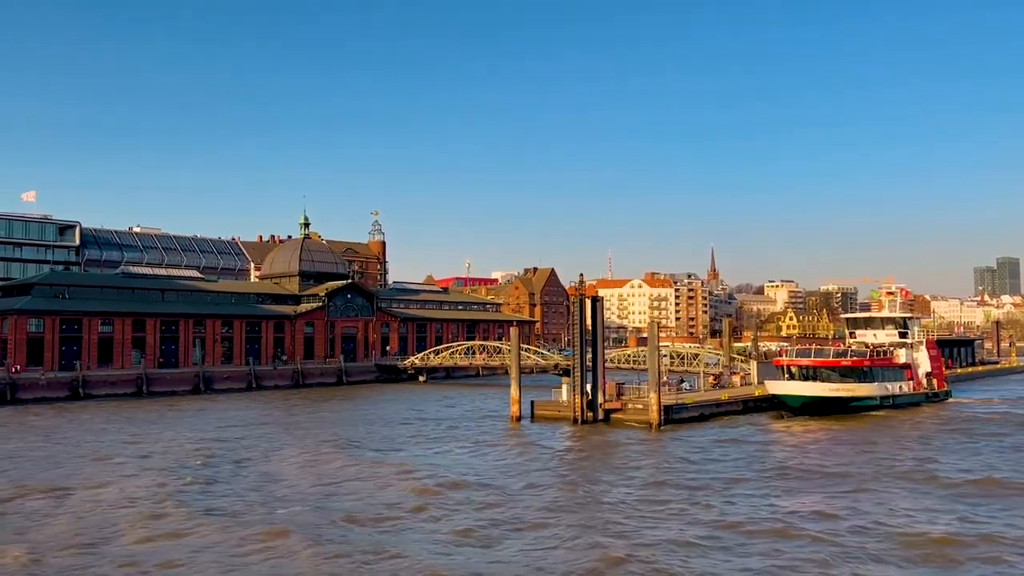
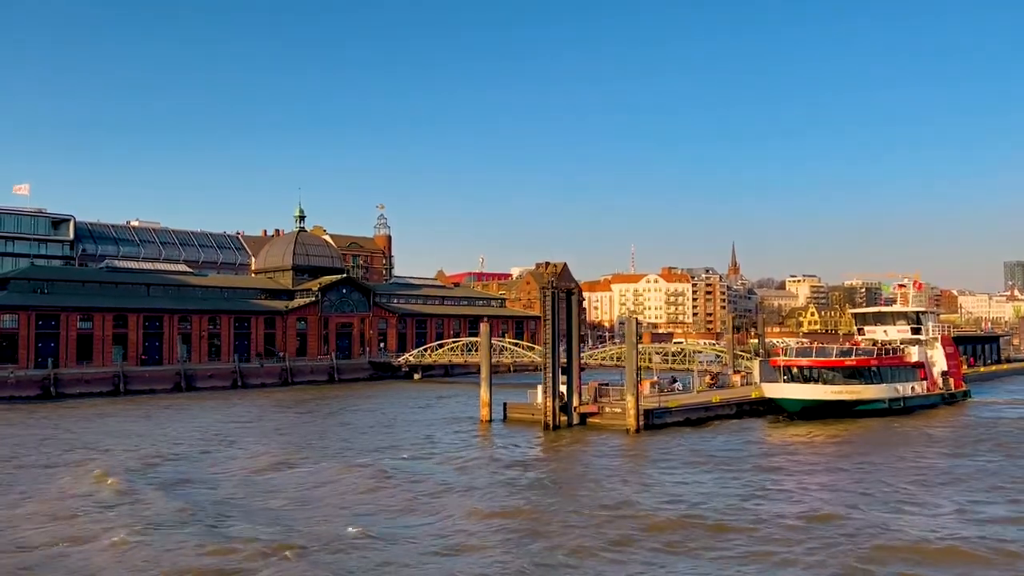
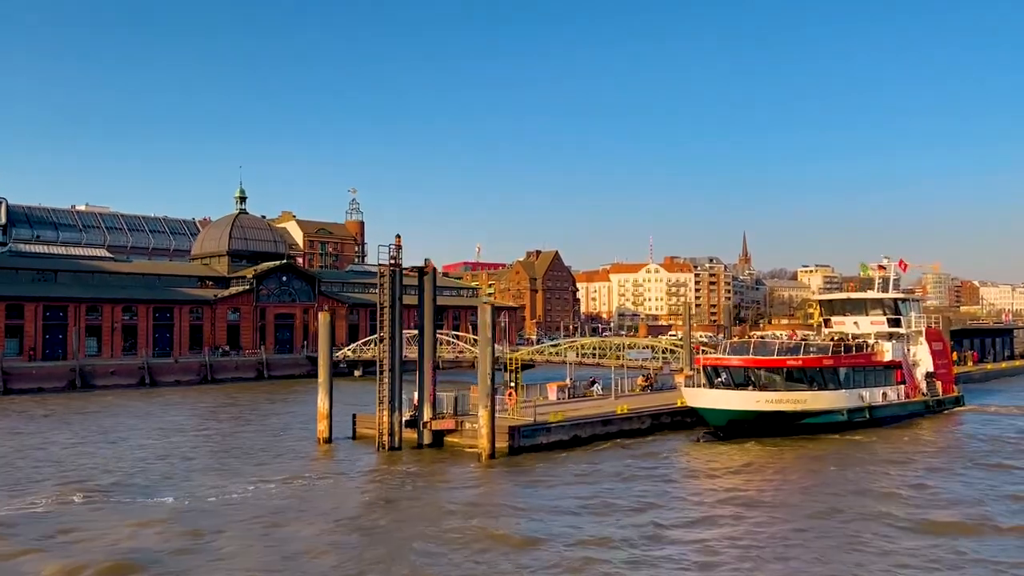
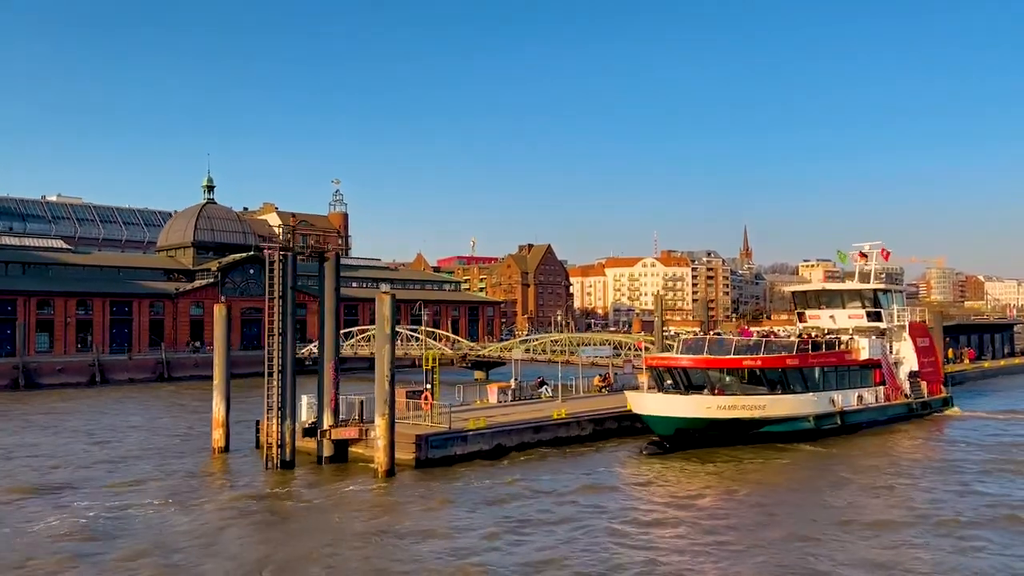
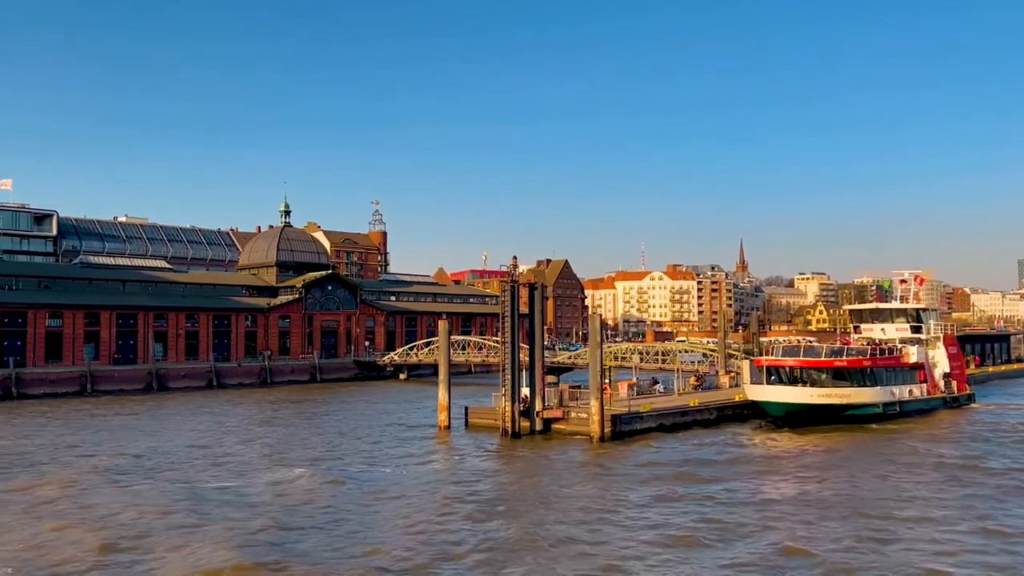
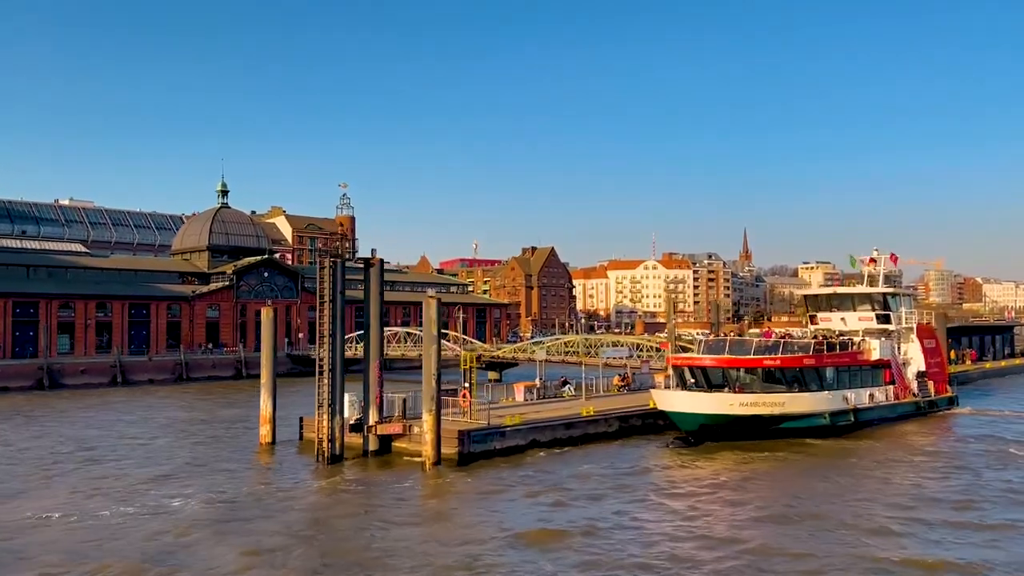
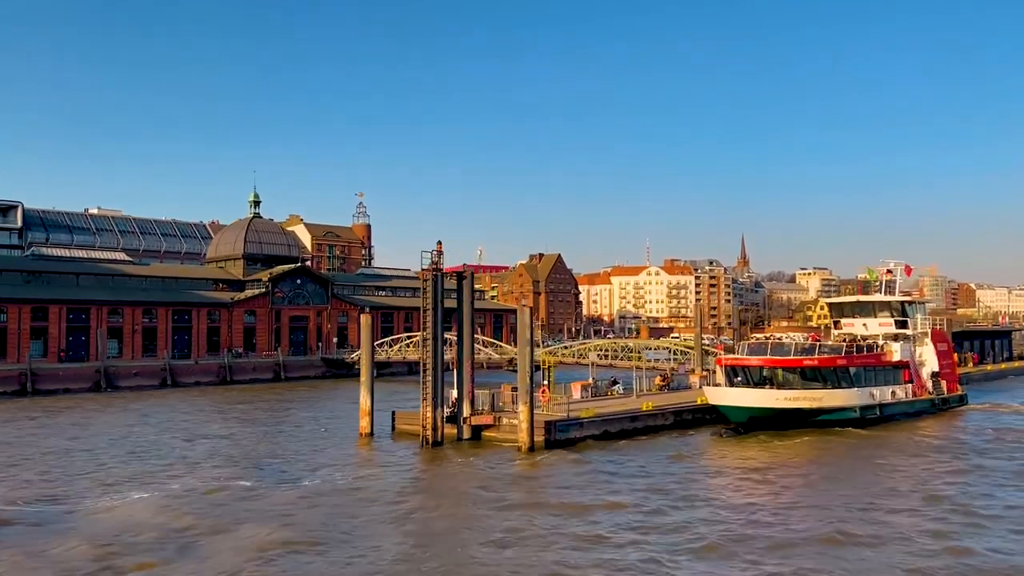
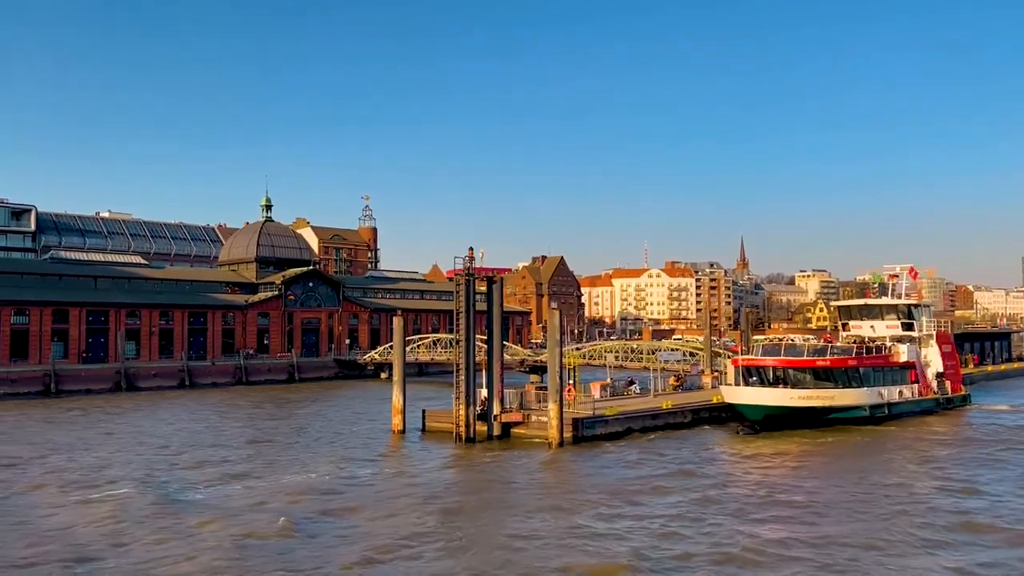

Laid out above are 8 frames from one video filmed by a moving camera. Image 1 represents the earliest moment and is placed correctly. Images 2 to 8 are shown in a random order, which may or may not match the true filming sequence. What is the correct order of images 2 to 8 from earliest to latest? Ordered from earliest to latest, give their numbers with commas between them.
2, 5, 8, 7, 3, 6, 4
